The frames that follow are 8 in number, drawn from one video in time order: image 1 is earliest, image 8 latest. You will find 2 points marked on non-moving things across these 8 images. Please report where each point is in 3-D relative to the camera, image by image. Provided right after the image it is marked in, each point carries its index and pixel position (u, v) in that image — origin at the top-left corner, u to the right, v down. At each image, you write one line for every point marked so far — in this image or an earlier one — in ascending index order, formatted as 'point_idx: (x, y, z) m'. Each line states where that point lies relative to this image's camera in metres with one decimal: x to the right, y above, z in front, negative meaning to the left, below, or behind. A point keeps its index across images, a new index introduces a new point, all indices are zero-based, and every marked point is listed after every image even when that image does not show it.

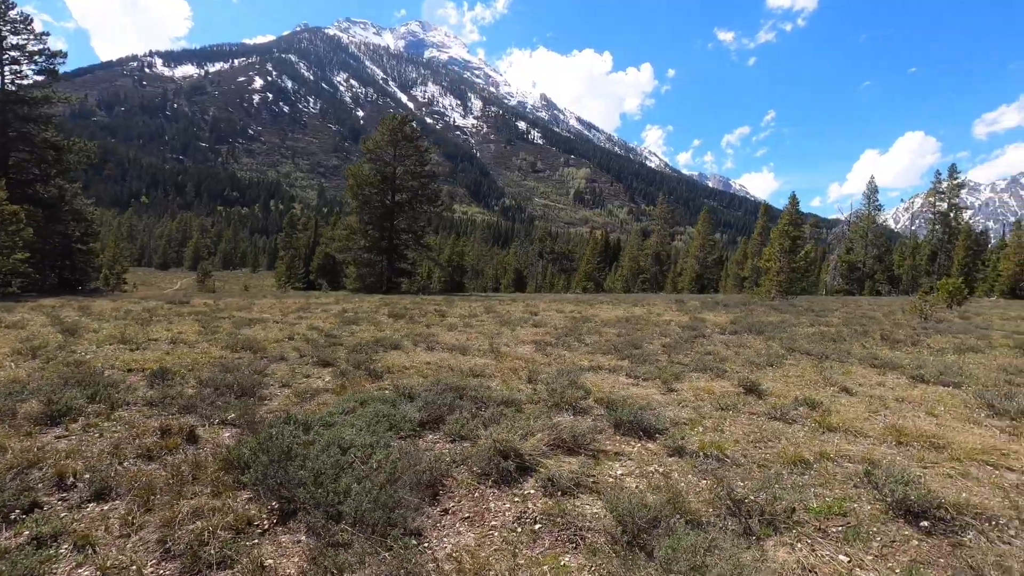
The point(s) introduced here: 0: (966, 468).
0: (+4.8, -1.9, +5.6) m
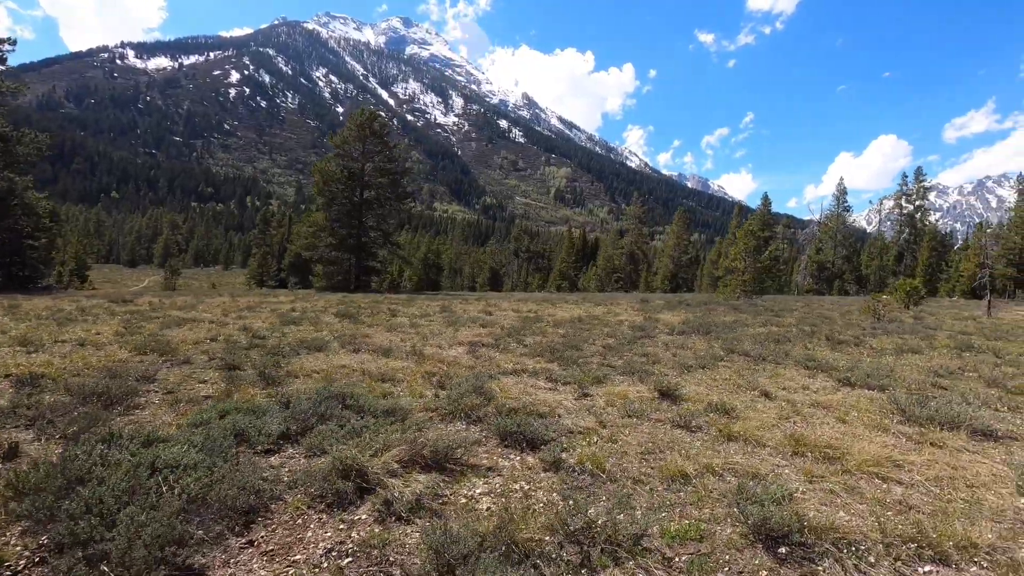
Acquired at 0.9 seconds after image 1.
0: (+3.4, -1.9, +5.3) m
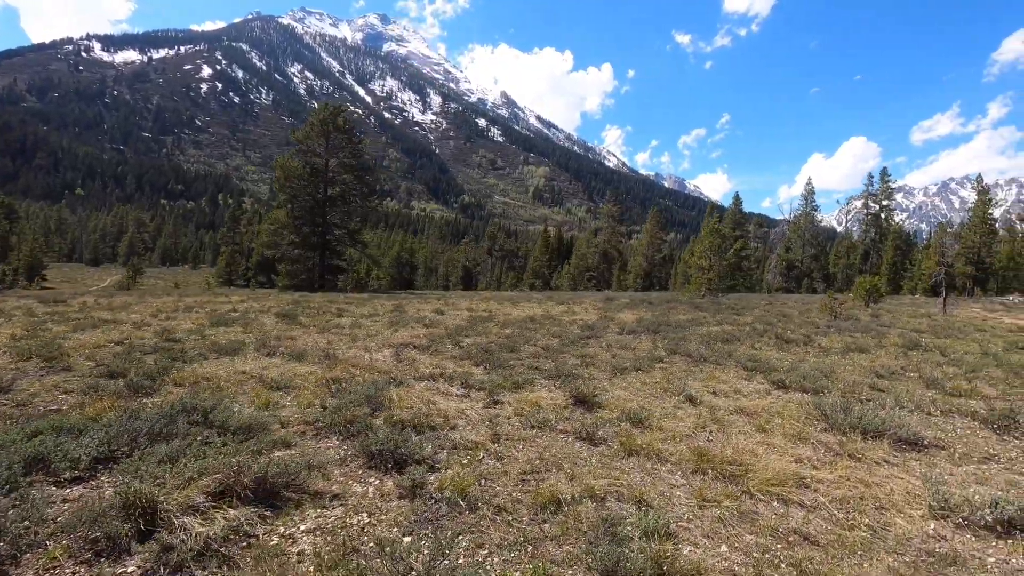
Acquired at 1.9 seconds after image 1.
0: (+2.0, -1.9, +4.6) m
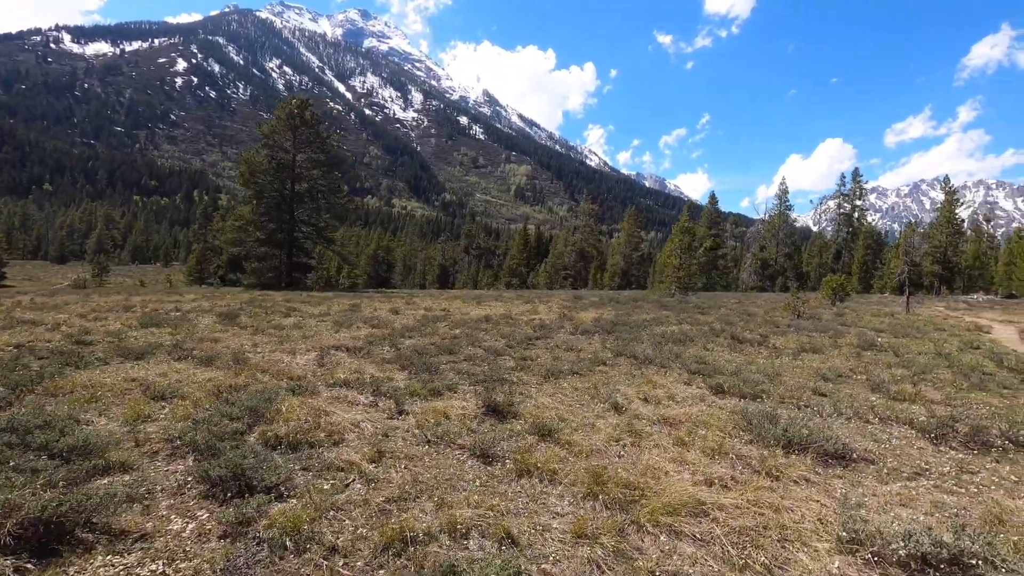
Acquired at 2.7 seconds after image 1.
0: (+0.9, -1.9, +3.9) m
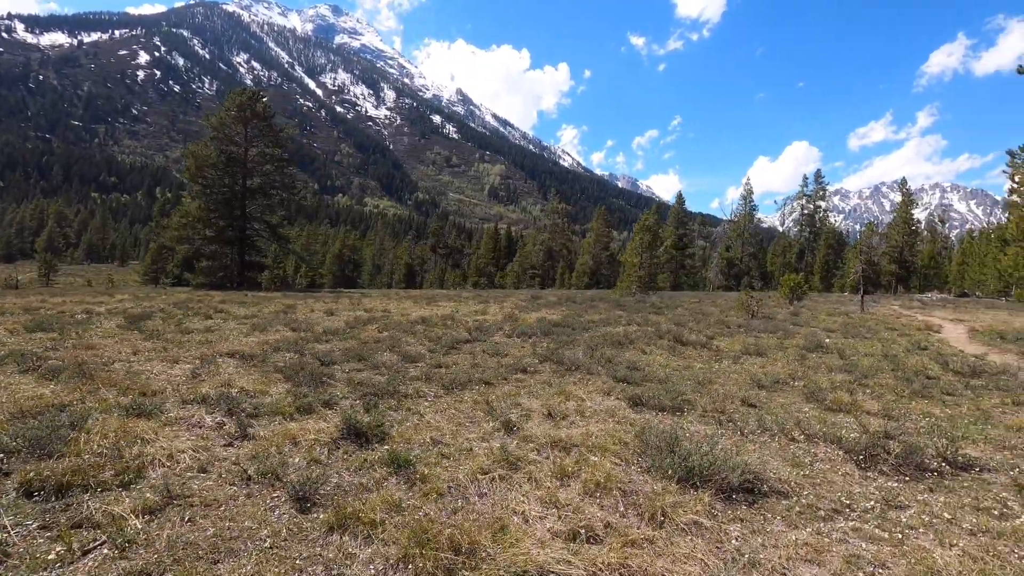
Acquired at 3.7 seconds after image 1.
0: (-0.5, -1.9, +2.8) m
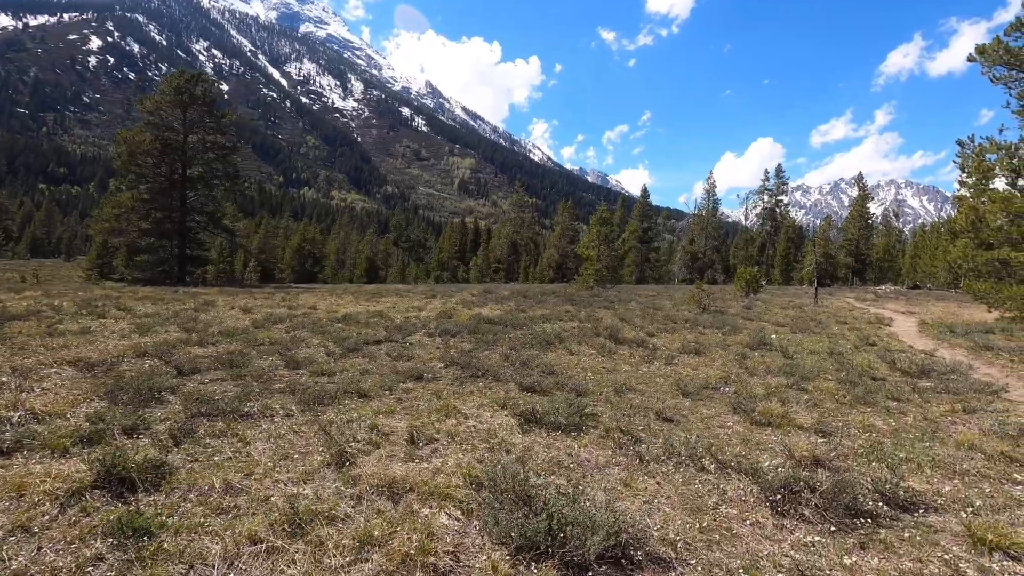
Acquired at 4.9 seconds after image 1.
0: (-1.9, -1.9, +1.3) m
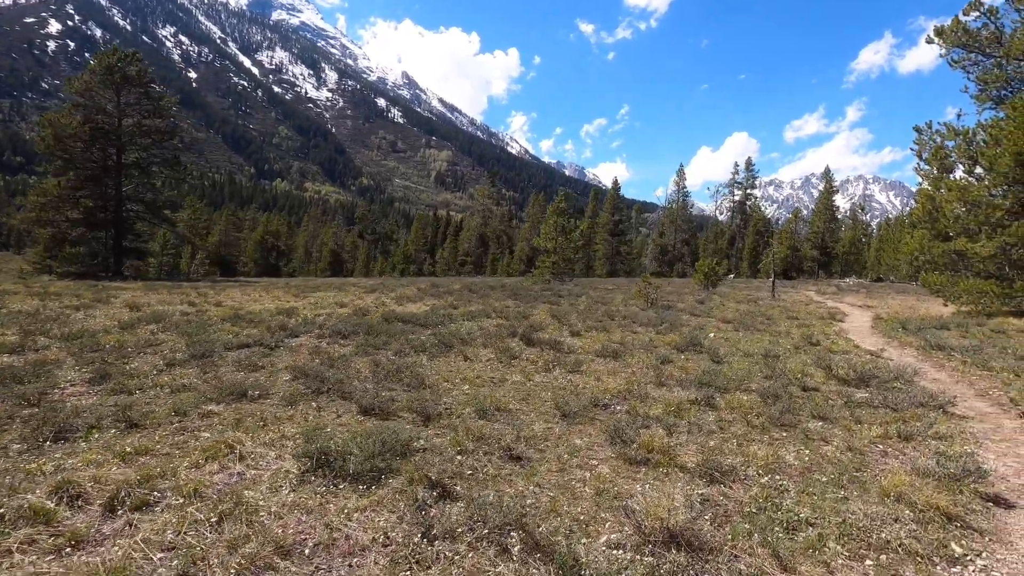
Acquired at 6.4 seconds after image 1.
0: (-3.6, -1.9, -0.6) m
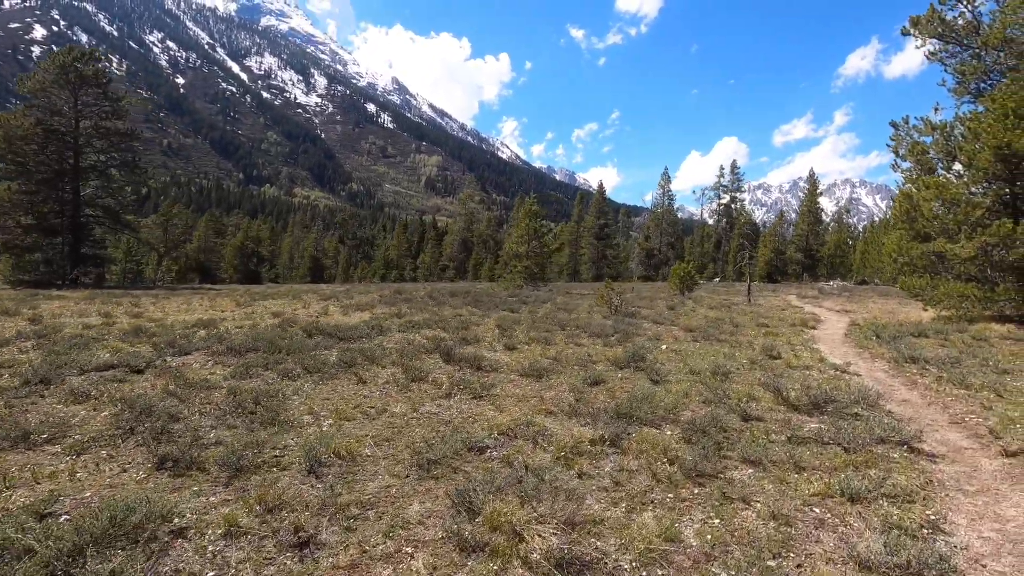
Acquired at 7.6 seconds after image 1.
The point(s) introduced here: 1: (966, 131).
0: (-5.0, -2.0, -2.1) m
1: (+11.8, +4.1, +13.9) m
